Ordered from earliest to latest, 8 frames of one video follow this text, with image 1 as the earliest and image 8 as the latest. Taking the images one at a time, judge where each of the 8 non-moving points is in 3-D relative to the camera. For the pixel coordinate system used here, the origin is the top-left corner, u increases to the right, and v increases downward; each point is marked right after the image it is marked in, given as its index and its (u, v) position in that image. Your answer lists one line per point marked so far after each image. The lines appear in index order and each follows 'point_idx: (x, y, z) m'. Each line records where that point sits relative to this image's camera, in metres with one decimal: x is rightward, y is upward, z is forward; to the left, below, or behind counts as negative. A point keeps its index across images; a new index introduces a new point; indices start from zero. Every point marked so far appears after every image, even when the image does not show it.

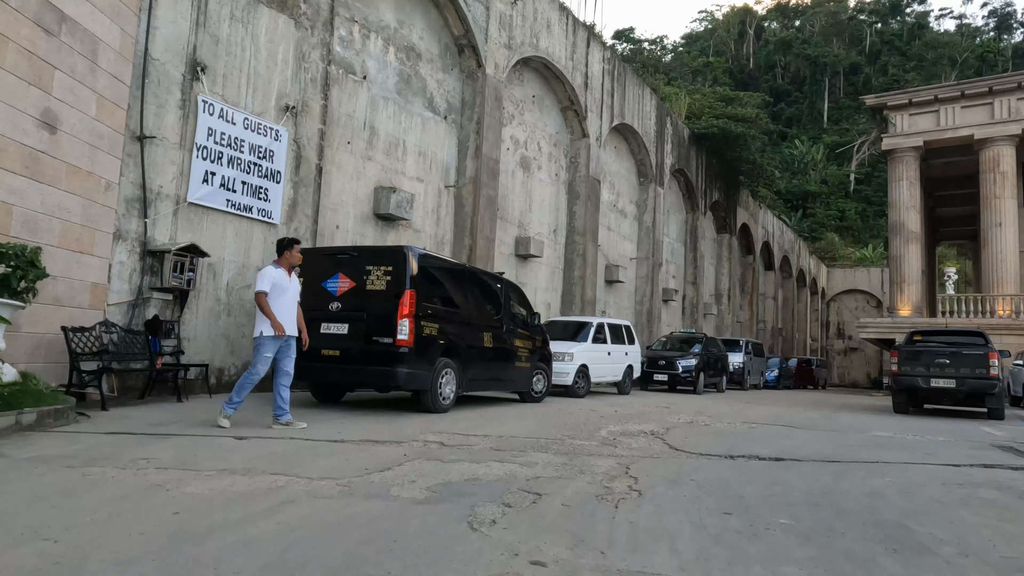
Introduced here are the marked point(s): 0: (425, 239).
0: (-1.9, +1.1, +15.4) m
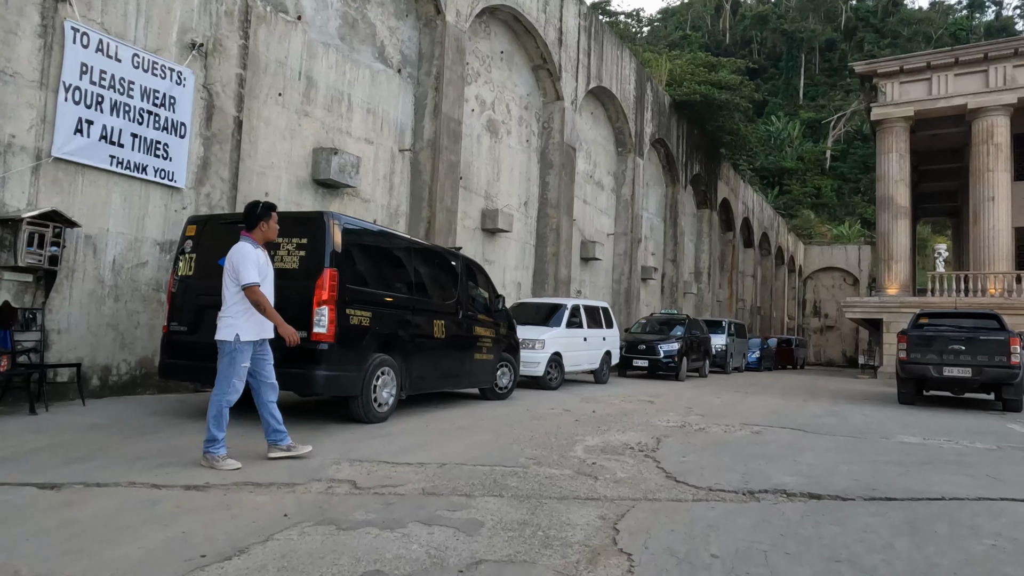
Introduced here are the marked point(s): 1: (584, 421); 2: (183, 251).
0: (-2.6, +1.5, +13.5) m
1: (+0.9, -1.7, +8.6) m
2: (-3.4, +0.4, +7.1) m
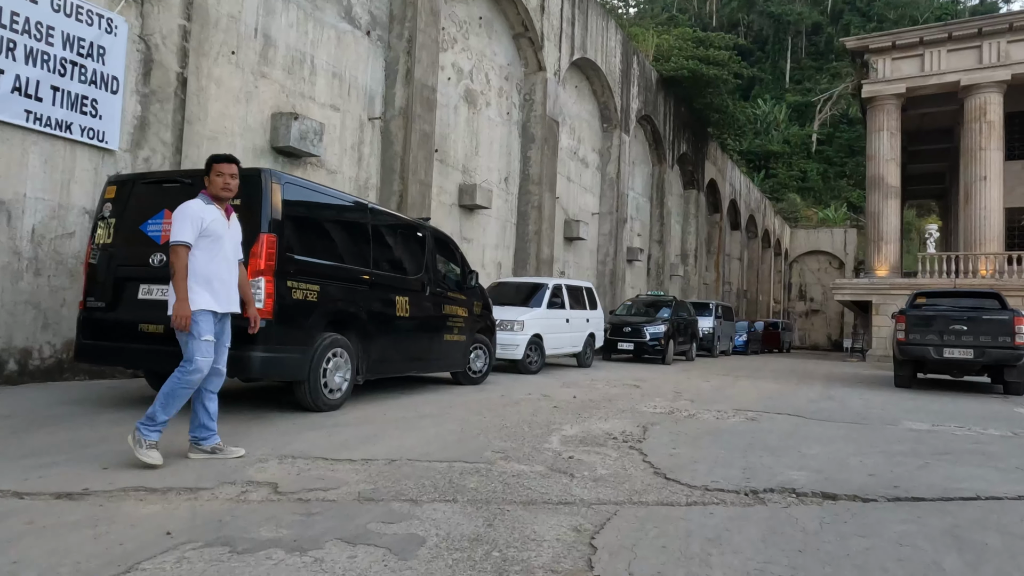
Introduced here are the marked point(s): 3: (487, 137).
0: (-3.1, +1.9, +12.6) m
1: (+0.6, -1.4, +7.9) m
2: (-3.7, +0.7, +6.2) m
3: (-0.6, +3.7, +17.1) m
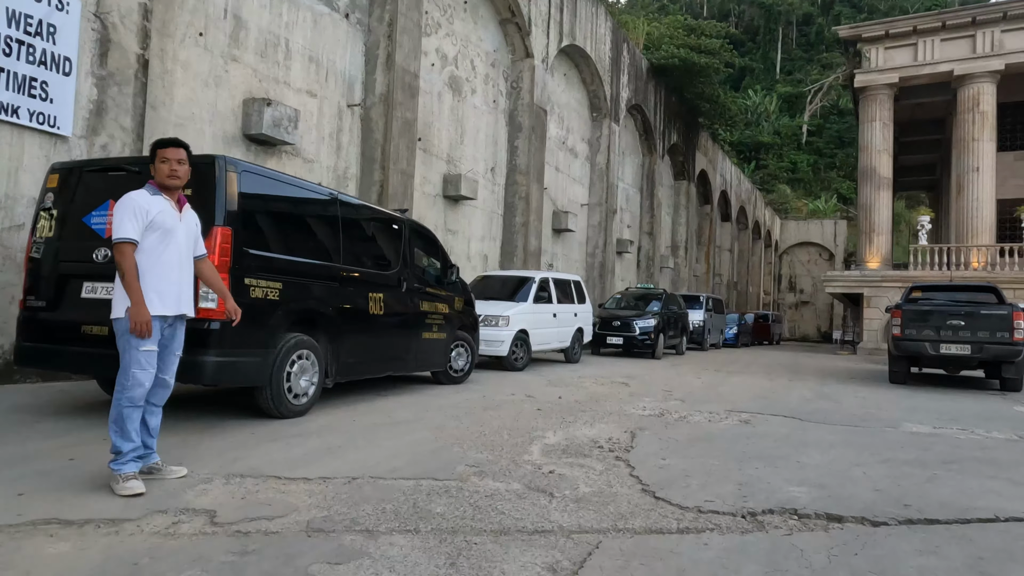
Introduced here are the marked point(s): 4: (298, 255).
0: (-3.3, +2.0, +12.1) m
1: (+0.4, -1.3, +7.5) m
2: (-3.9, +0.7, +5.7) m
3: (-0.9, +3.9, +16.6) m
4: (-1.9, +0.3, +6.0) m
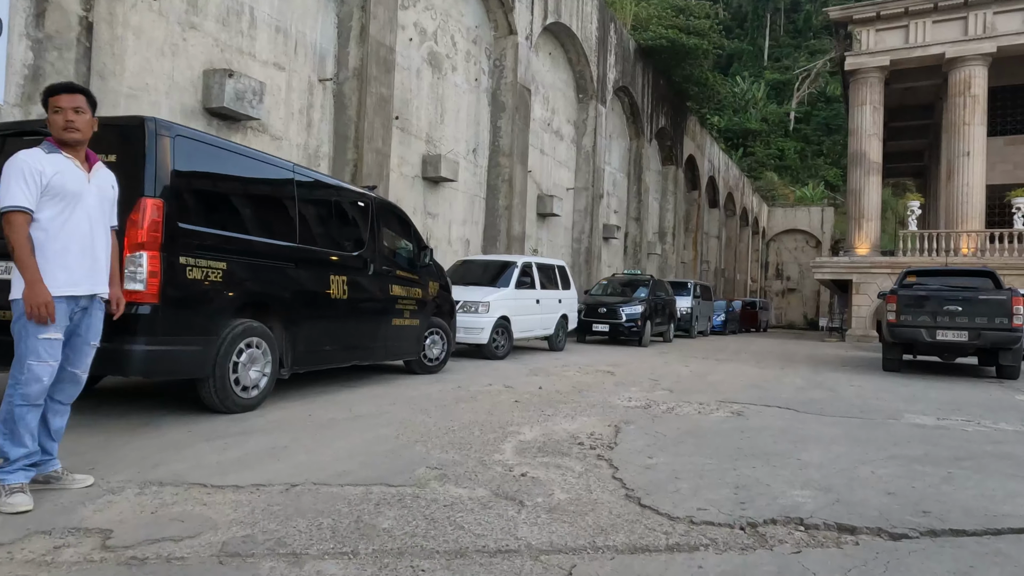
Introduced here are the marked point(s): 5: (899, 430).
0: (-3.7, +2.3, +11.4) m
1: (+0.1, -1.1, +6.9) m
2: (-4.1, +0.8, +5.1) m
3: (-1.3, +4.2, +16.0) m
4: (-2.1, +0.4, +5.4) m
5: (+3.5, -1.3, +6.2) m
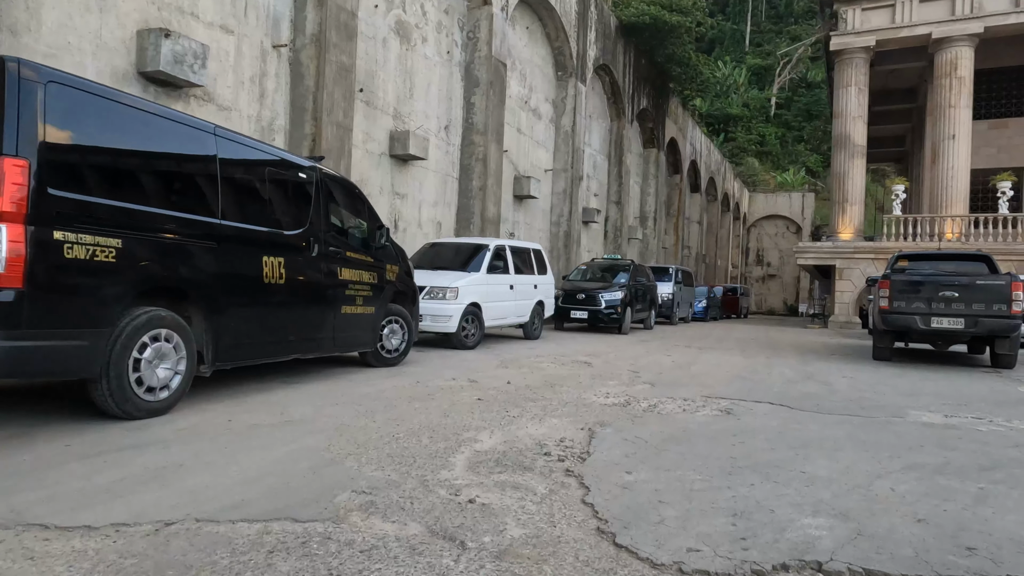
0: (-4.1, +2.5, +10.5) m
1: (-0.2, -1.0, +6.1) m
2: (-4.4, +0.9, +4.2) m
3: (-1.9, +4.6, +15.0) m
4: (-2.4, +0.5, +4.5) m
5: (+3.2, -1.1, +5.6) m
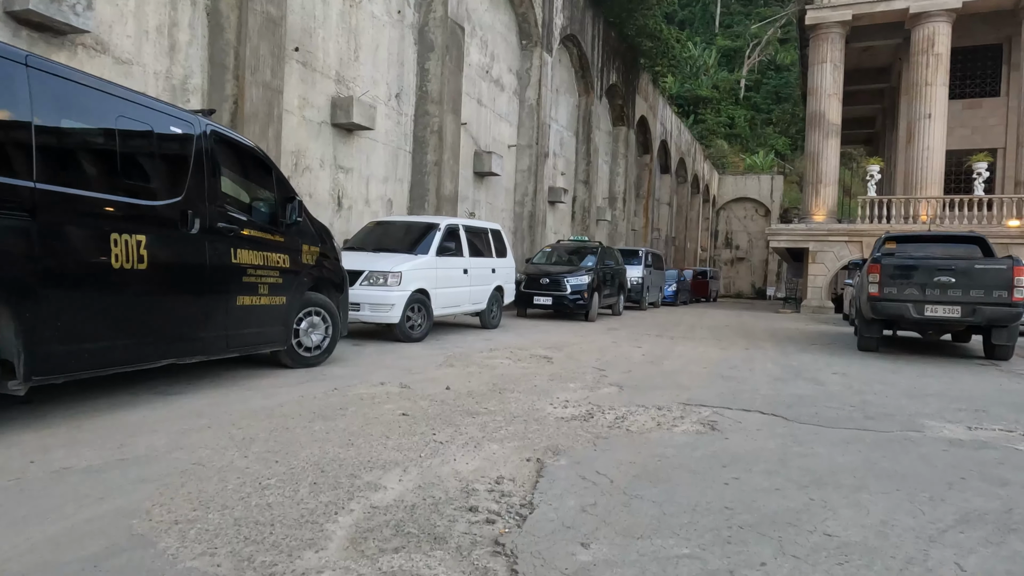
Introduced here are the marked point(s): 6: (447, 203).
0: (-4.8, +2.7, +9.0) m
1: (-0.7, -0.9, +4.9) m
2: (-4.7, +1.0, +2.7) m
3: (-2.8, +4.9, +13.6) m
4: (-2.8, +0.6, +3.2) m
5: (+2.7, -1.1, +4.5) m
6: (-1.5, +1.9, +15.8) m
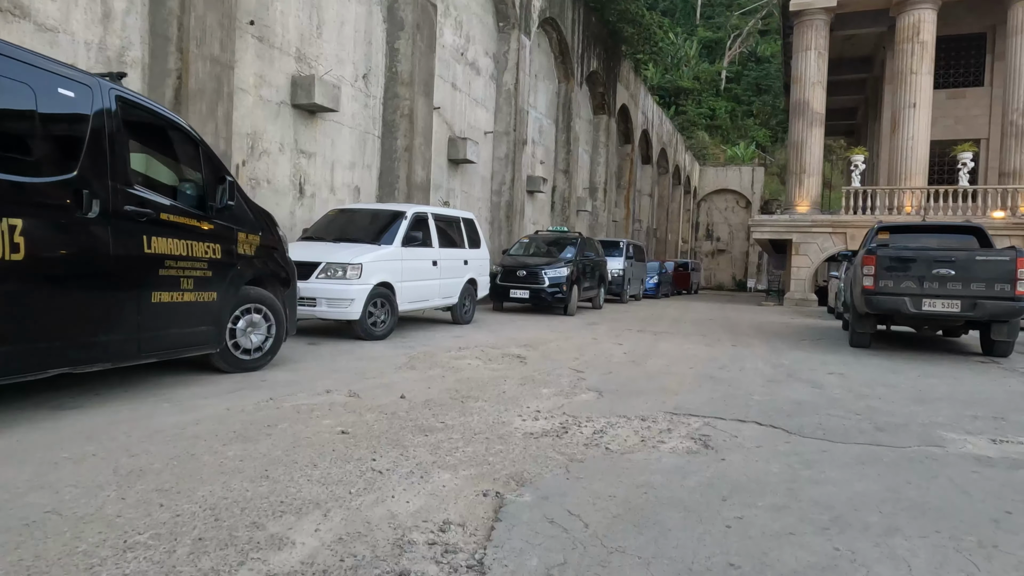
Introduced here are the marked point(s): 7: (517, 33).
0: (-5.1, +2.8, +8.1) m
1: (-0.9, -0.9, +4.2) m
2: (-4.9, +1.0, +1.8) m
3: (-3.2, +5.0, +12.7) m
4: (-3.0, +0.6, +2.4) m
5: (+2.5, -1.0, +3.8) m
6: (-2.0, +2.1, +15.0) m
7: (+0.1, +7.2, +19.4) m
